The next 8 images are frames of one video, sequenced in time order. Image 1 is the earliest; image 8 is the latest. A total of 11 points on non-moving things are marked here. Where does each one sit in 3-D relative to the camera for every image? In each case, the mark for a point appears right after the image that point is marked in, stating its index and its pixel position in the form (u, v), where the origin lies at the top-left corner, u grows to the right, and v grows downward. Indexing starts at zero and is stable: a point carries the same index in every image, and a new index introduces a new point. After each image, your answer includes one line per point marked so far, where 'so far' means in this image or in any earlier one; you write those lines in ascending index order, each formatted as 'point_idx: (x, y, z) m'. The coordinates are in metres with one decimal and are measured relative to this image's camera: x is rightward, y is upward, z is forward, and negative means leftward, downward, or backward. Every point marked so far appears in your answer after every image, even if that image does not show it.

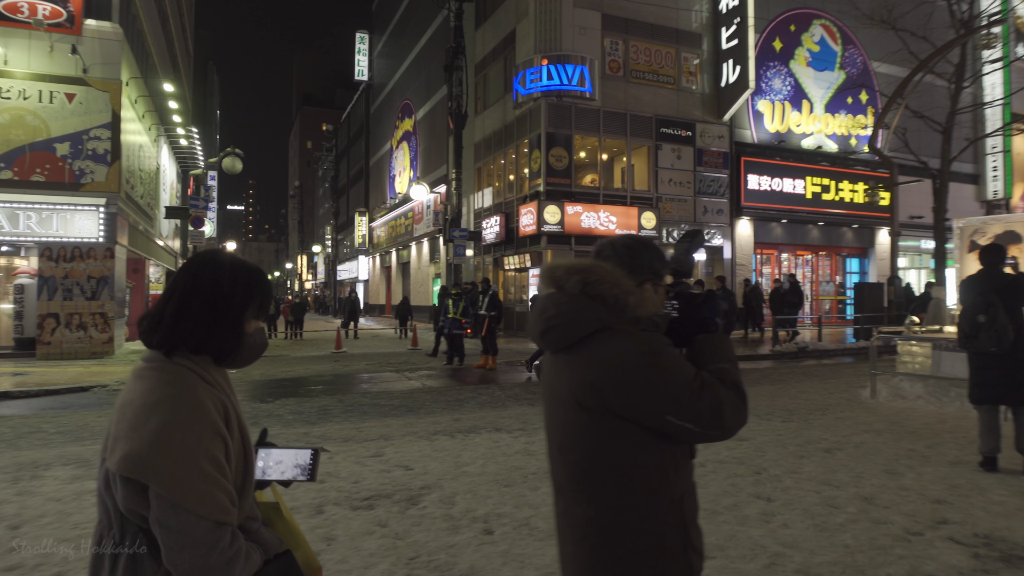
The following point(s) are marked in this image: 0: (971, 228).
0: (+7.7, +1.0, +11.7) m
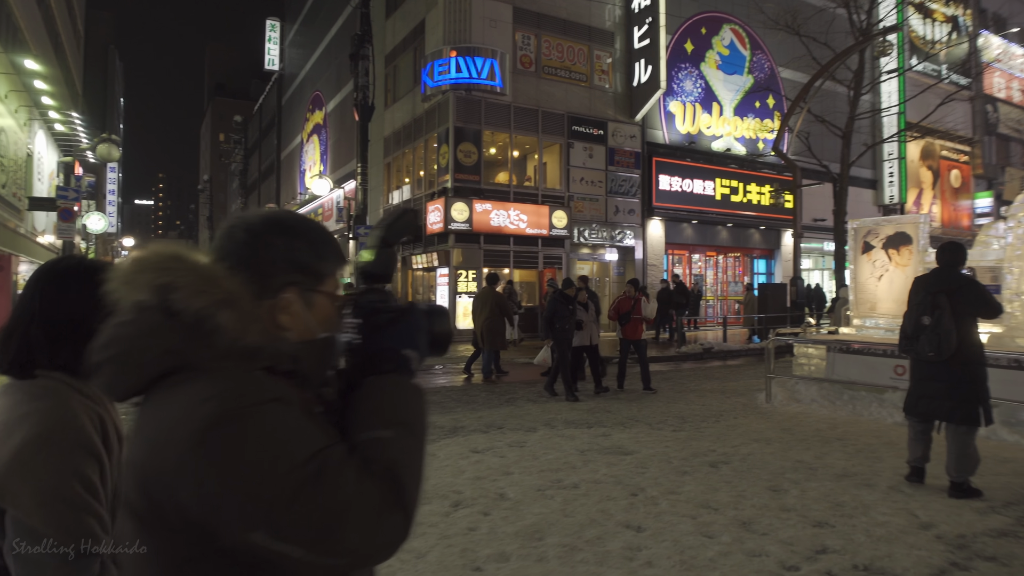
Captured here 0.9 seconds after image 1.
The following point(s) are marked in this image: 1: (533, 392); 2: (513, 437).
0: (+5.9, +1.0, +11.7) m
1: (+0.3, -1.6, +10.7) m
2: (0.0, -1.6, +7.4) m
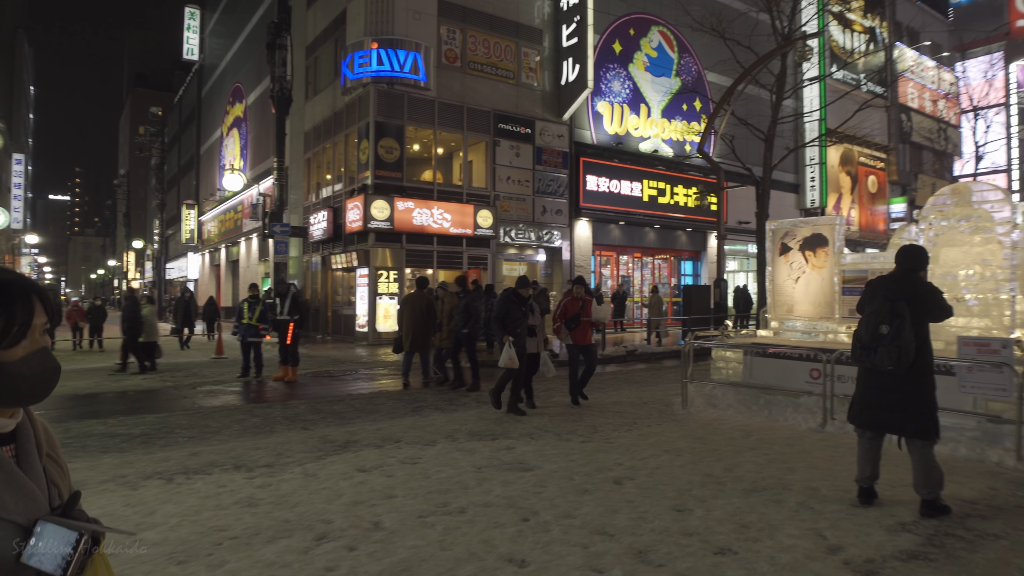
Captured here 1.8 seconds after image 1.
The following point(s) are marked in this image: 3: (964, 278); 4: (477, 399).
0: (+4.5, +1.0, +11.6) m
1: (-1.0, -1.6, +10.1) m
2: (-1.0, -1.6, +6.8) m
3: (+6.2, +0.2, +9.5) m
4: (-0.5, -1.6, +10.1) m
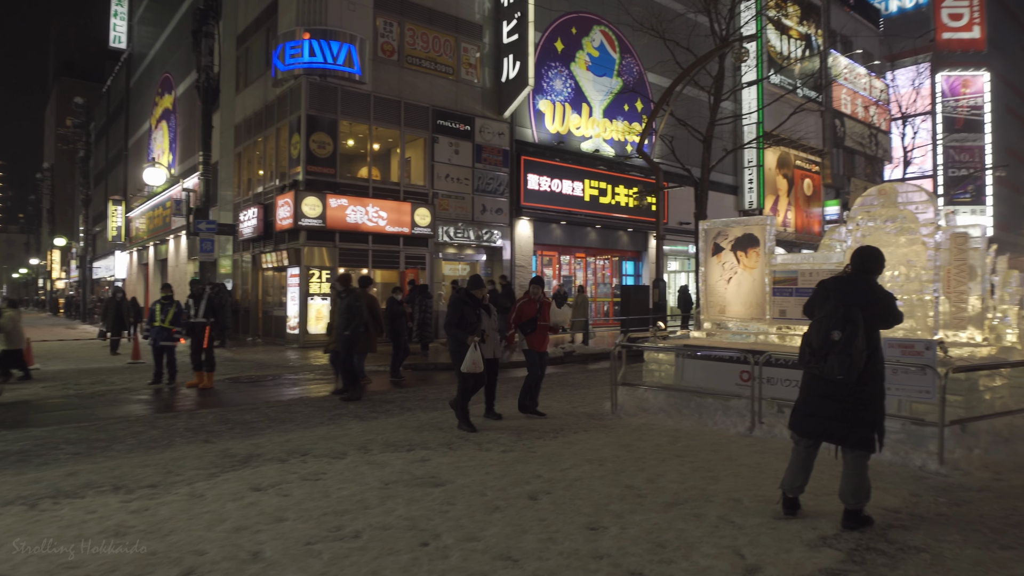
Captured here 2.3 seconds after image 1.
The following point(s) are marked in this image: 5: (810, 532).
0: (+3.3, +0.9, +11.5) m
1: (-2.0, -1.6, +9.5) m
2: (-1.8, -1.6, +6.3) m
3: (+5.2, +0.1, +9.5) m
4: (-1.5, -1.6, +9.6) m
5: (+2.0, -1.6, +4.6) m
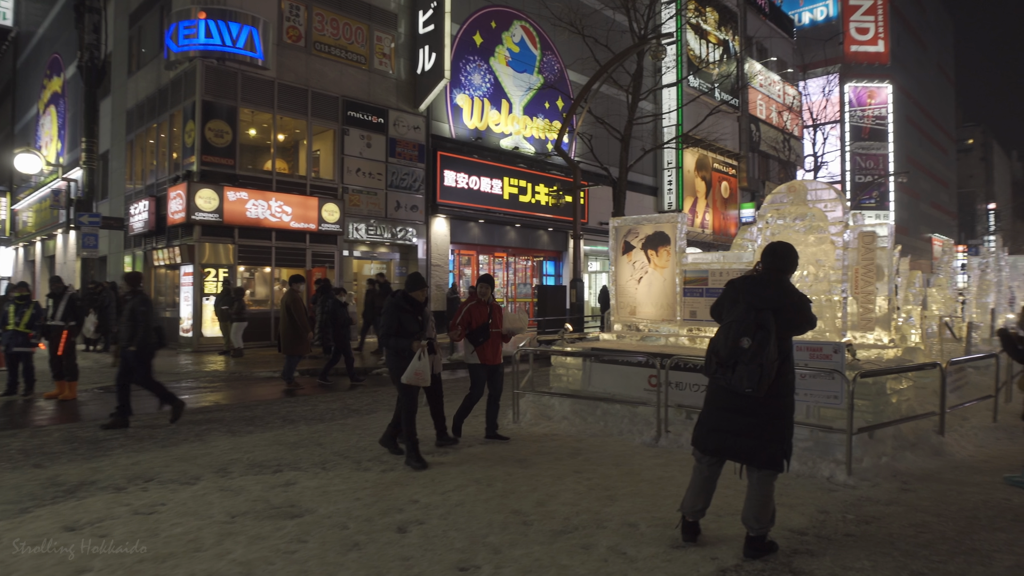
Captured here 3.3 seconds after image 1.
0: (+1.8, +0.9, +11.0) m
1: (-3.3, -1.6, +8.6) m
2: (-2.8, -1.6, +5.4) m
3: (+3.8, +0.1, +9.3) m
4: (-2.9, -1.6, +8.7) m
5: (+1.2, -1.6, +4.1) m
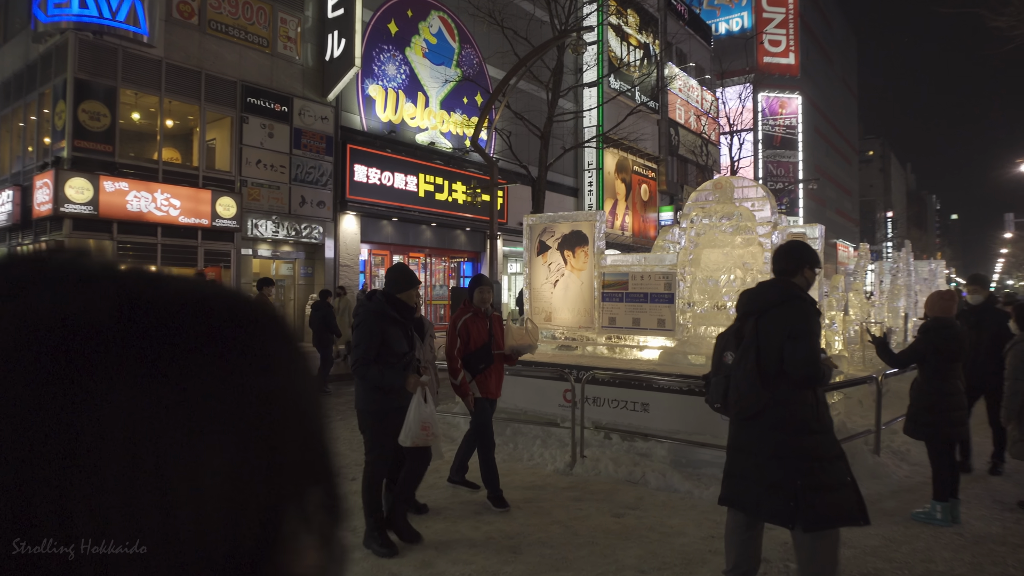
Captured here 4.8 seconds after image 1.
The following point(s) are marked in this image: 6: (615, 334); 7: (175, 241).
0: (+0.4, +0.9, +10.2) m
1: (-4.4, -1.7, +7.2) m
2: (-3.5, -1.6, +4.1) m
3: (+2.6, +0.1, +8.7) m
4: (-4.0, -1.6, +7.4) m
5: (+0.5, -1.6, +3.2) m
6: (+1.4, -0.6, +9.5) m
7: (-8.3, +1.2, +17.2) m
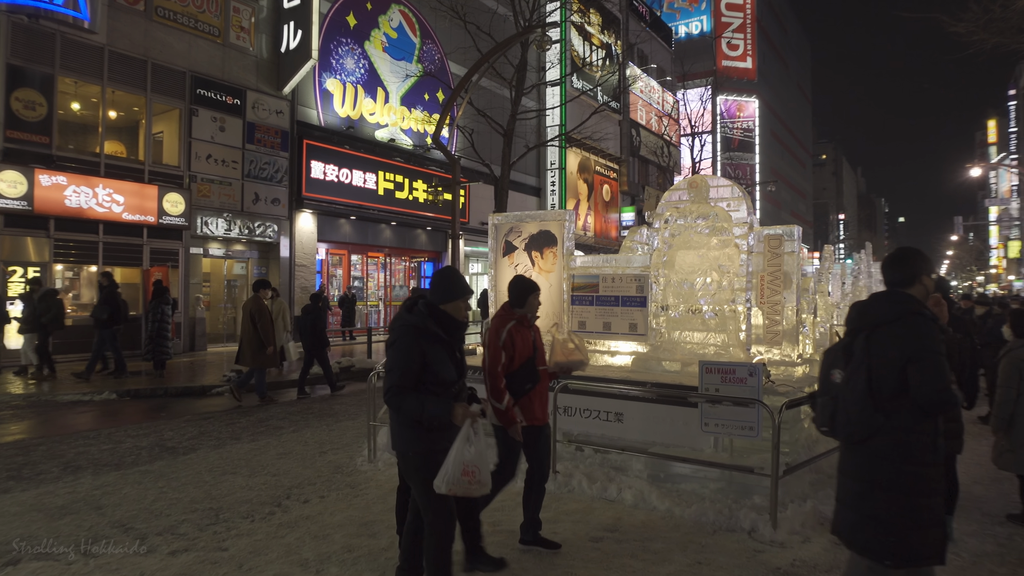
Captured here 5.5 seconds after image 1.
0: (-0.1, +0.9, +9.8) m
1: (-4.7, -1.7, +6.5) m
2: (-3.6, -1.7, +3.4) m
3: (+2.2, 0.0, +8.4) m
4: (-4.3, -1.7, +6.7) m
5: (+0.4, -1.7, +2.8) m
6: (+0.9, -0.6, +9.2) m
7: (-9.2, +1.1, +16.2) m
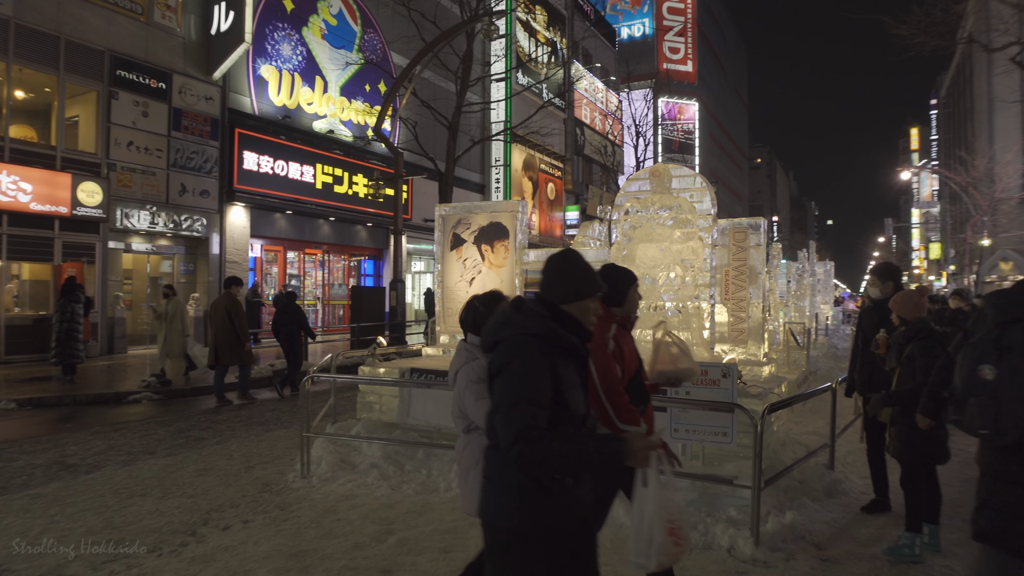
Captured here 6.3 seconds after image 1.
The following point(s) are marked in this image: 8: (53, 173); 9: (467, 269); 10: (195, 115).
0: (-0.8, +0.9, +9.2) m
1: (-5.1, -1.6, +5.5) m
2: (-3.8, -1.6, +2.5) m
3: (+1.7, +0.1, +8.0) m
4: (-4.7, -1.6, +5.8) m
5: (+0.3, -1.6, +2.3) m
6: (+0.3, -0.6, +8.7) m
7: (-10.4, +1.2, +14.9) m
8: (-10.0, +2.5, +15.2) m
9: (-0.6, +0.2, +9.1) m
10: (-8.3, +4.6, +18.3) m
